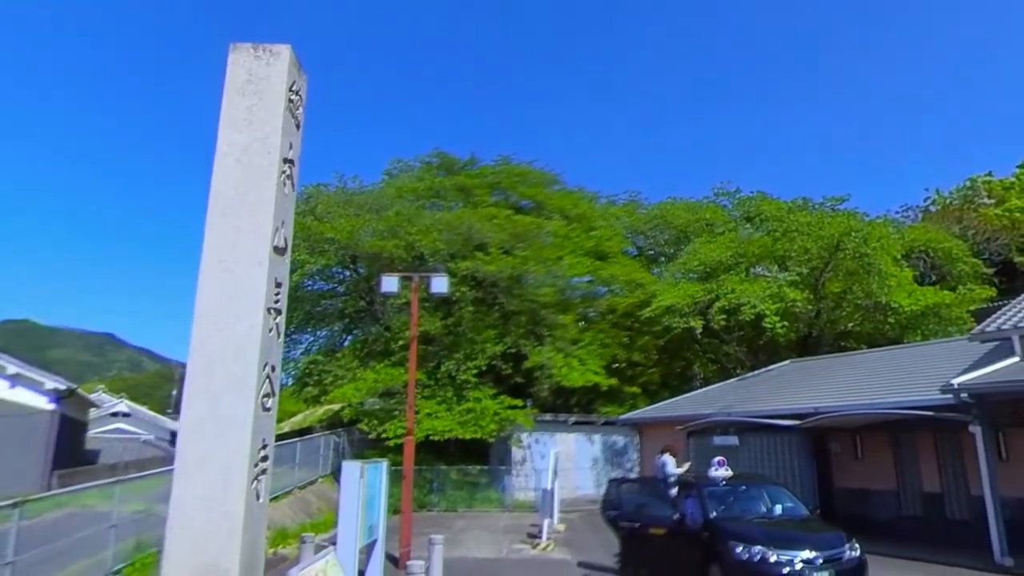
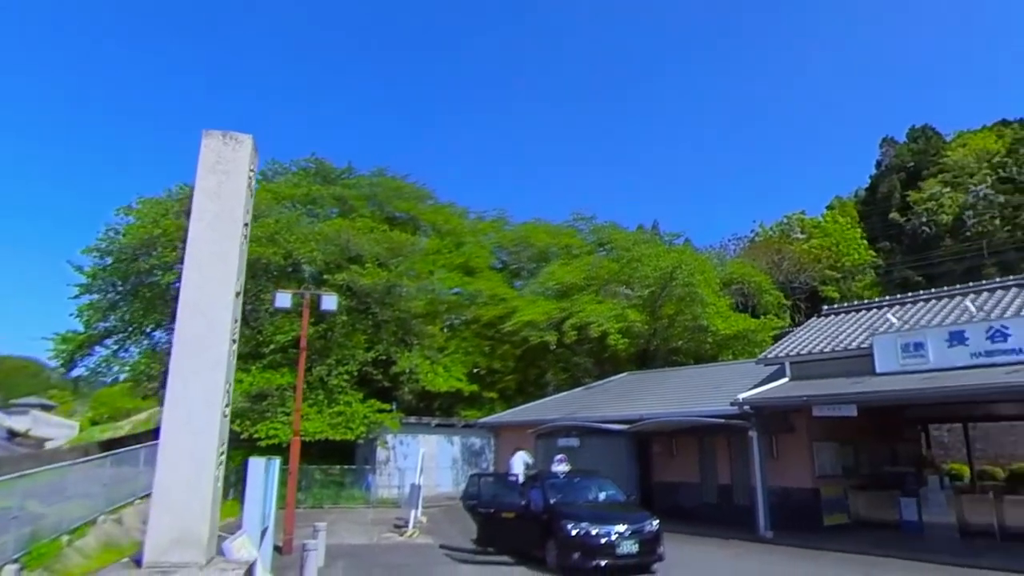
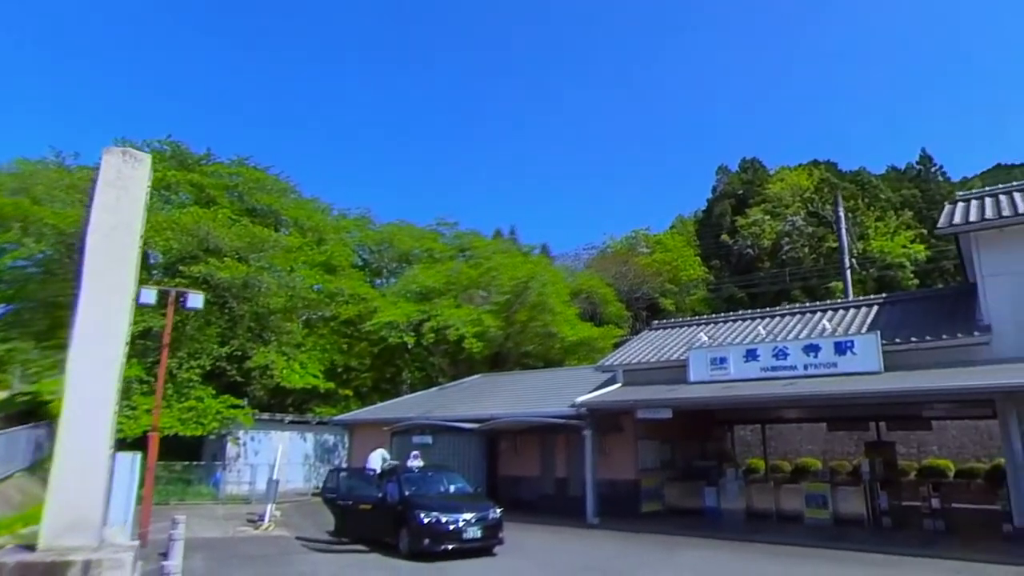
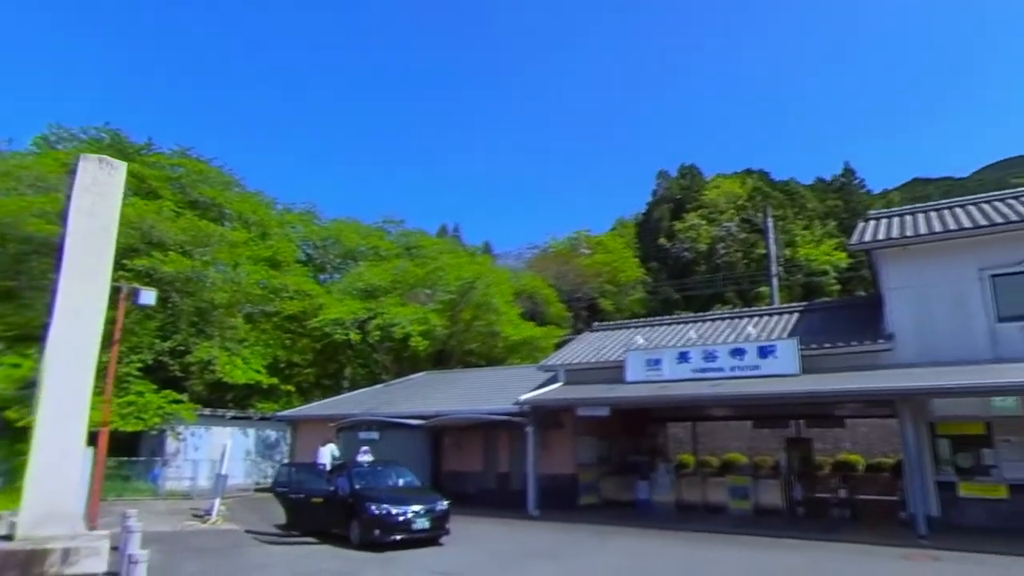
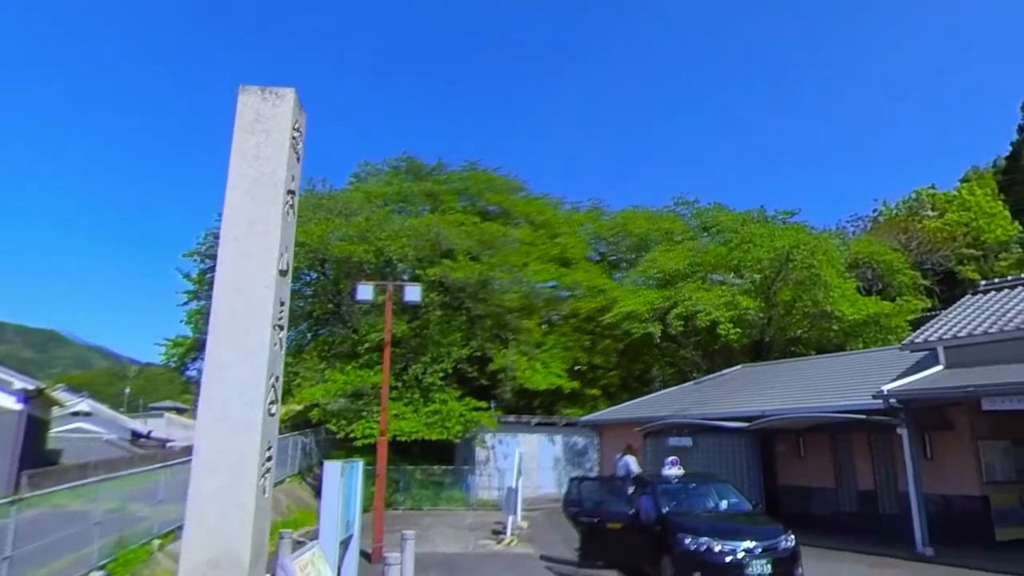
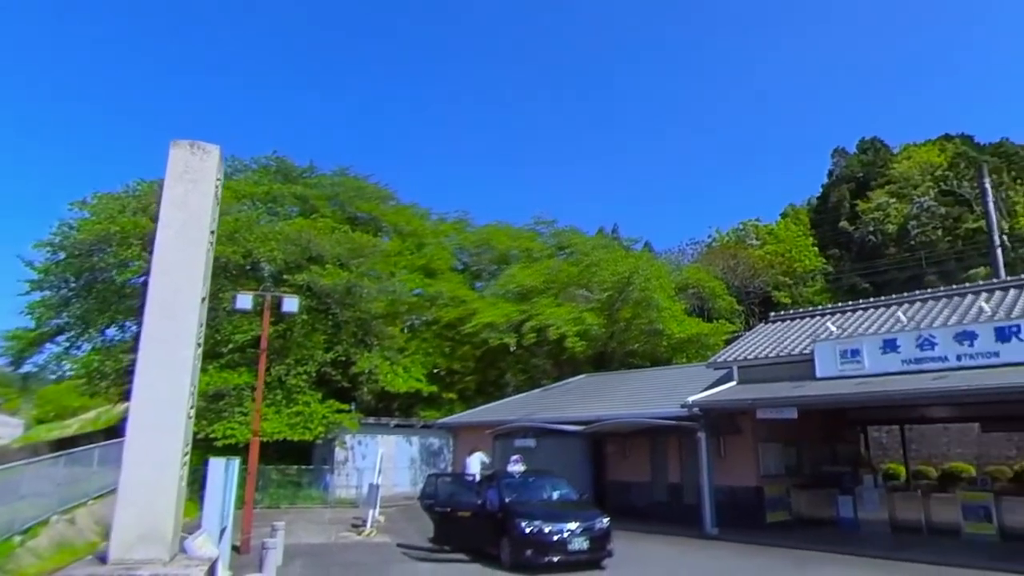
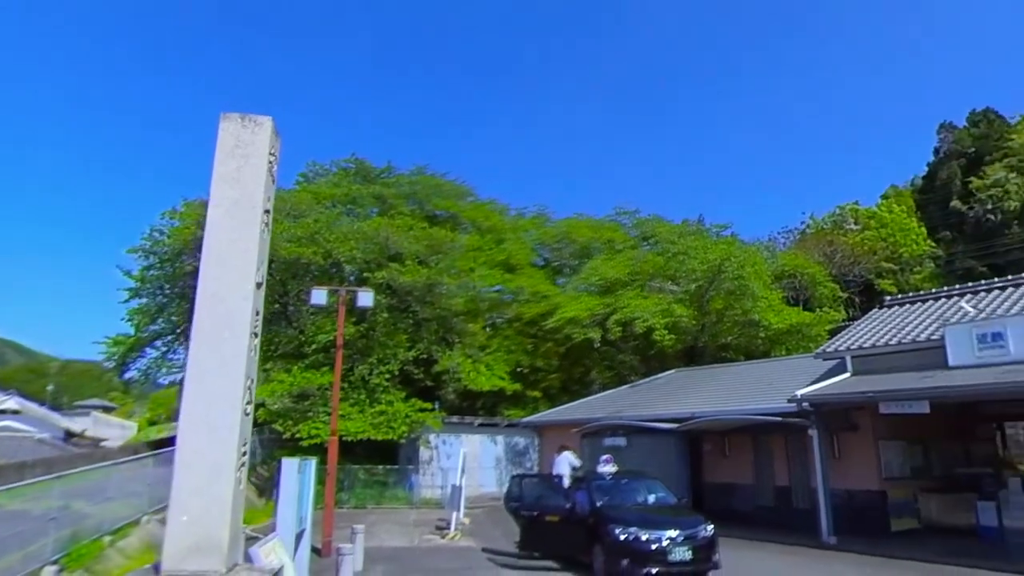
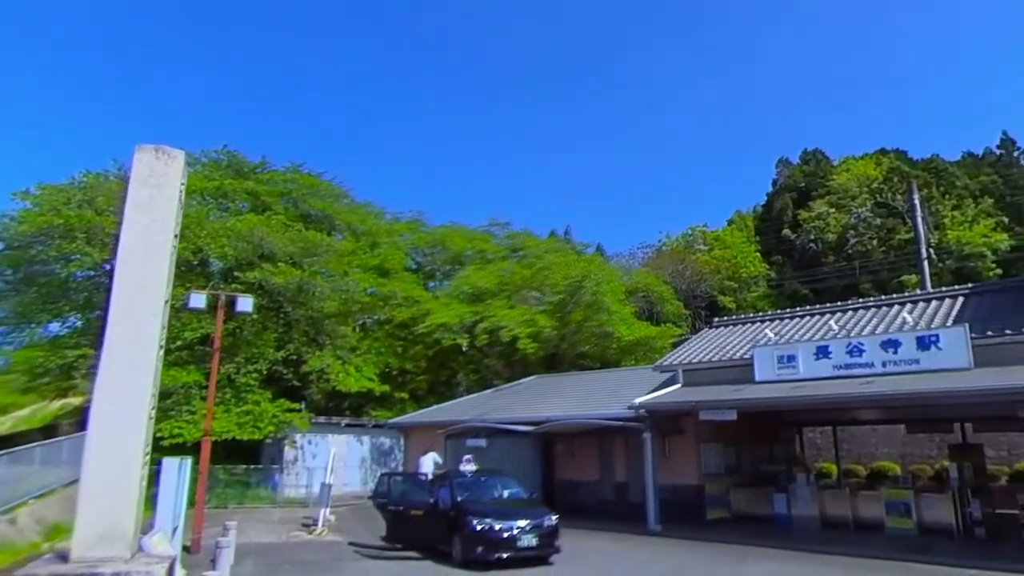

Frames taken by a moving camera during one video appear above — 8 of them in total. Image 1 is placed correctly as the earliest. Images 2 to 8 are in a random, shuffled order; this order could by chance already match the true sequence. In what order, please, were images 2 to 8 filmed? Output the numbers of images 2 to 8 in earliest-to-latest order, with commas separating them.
5, 7, 2, 6, 8, 3, 4
